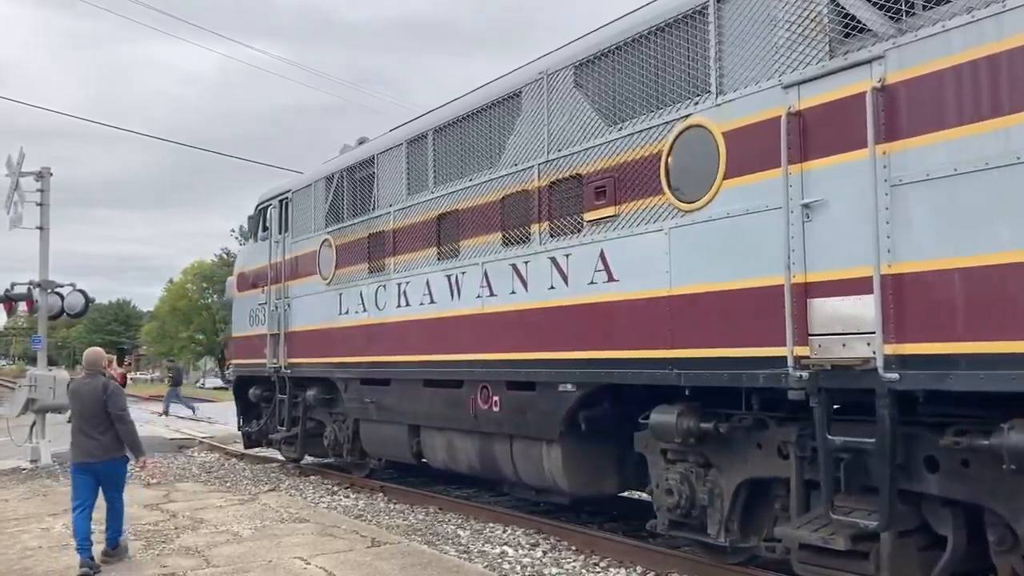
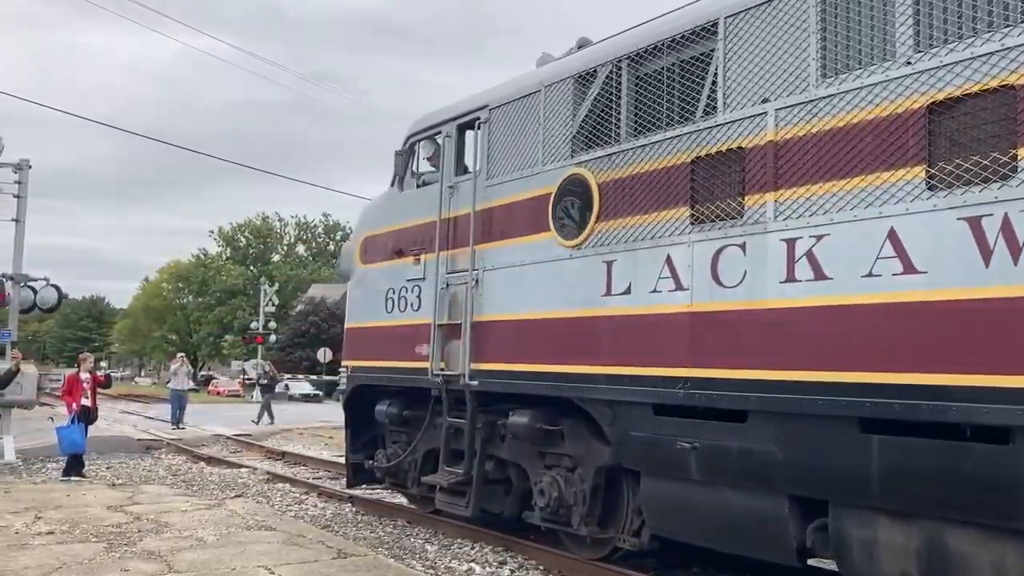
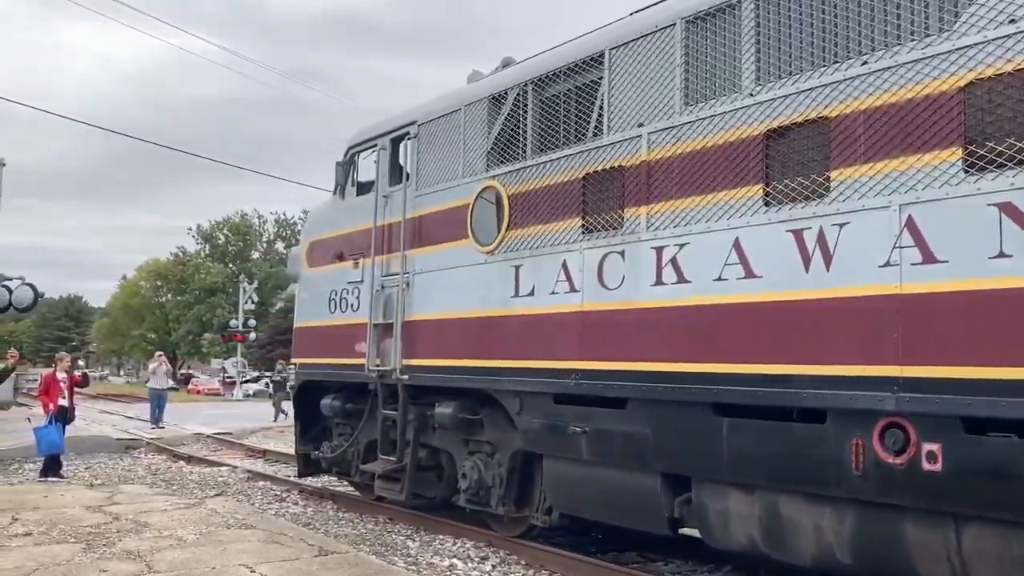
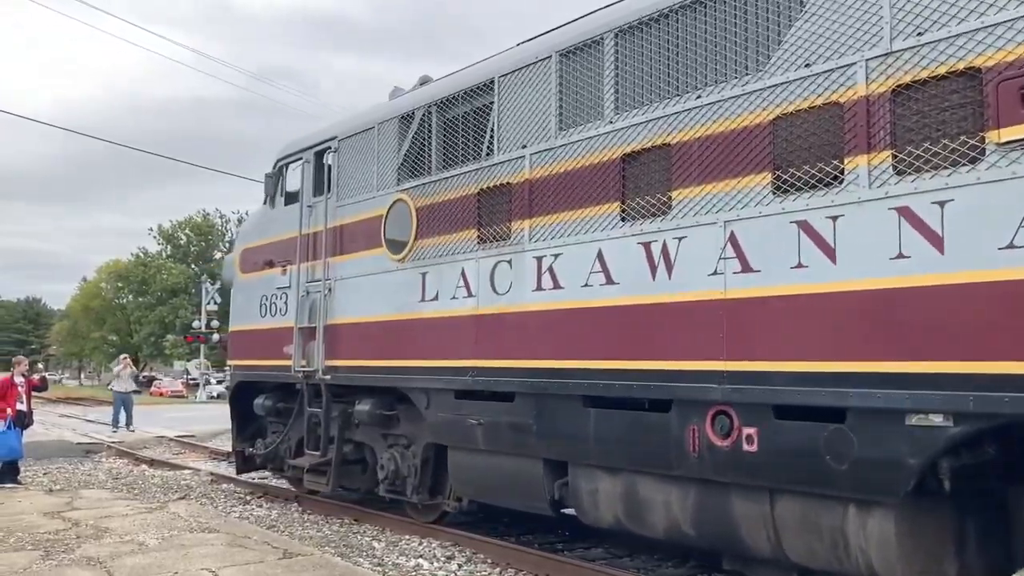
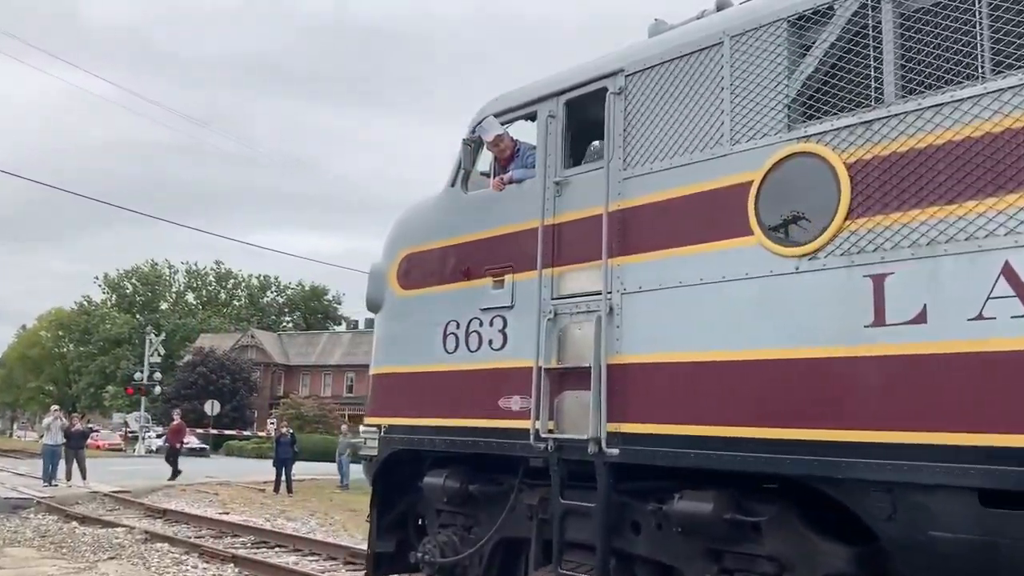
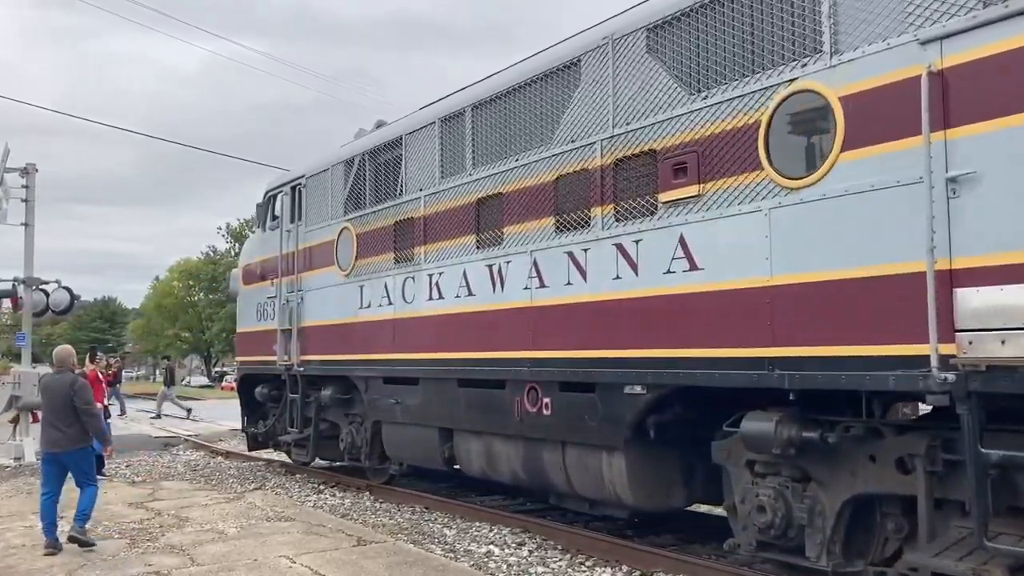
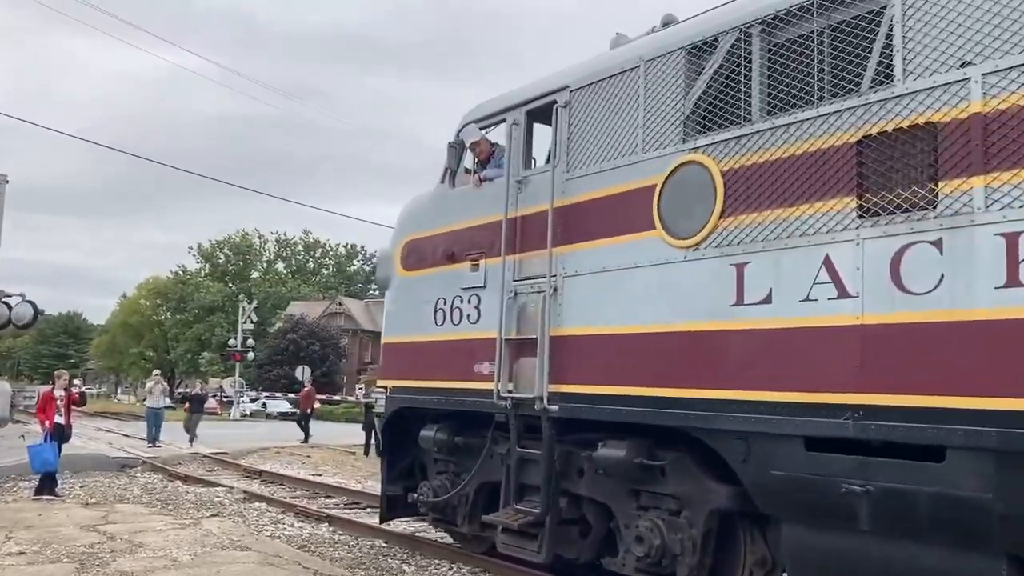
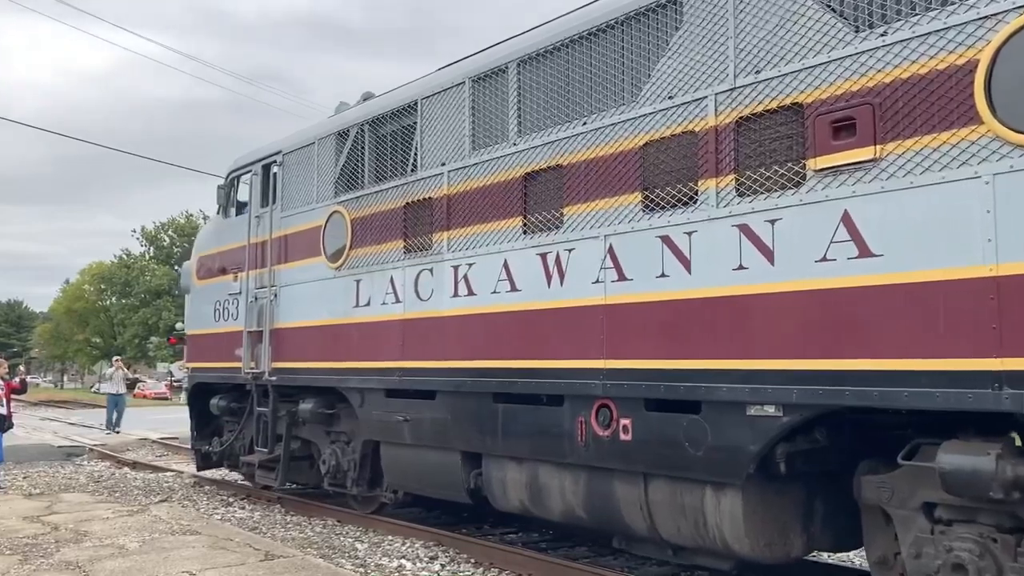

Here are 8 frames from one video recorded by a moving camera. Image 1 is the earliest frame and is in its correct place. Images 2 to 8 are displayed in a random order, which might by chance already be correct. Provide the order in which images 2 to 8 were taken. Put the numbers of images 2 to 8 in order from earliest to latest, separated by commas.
6, 8, 4, 3, 2, 7, 5
